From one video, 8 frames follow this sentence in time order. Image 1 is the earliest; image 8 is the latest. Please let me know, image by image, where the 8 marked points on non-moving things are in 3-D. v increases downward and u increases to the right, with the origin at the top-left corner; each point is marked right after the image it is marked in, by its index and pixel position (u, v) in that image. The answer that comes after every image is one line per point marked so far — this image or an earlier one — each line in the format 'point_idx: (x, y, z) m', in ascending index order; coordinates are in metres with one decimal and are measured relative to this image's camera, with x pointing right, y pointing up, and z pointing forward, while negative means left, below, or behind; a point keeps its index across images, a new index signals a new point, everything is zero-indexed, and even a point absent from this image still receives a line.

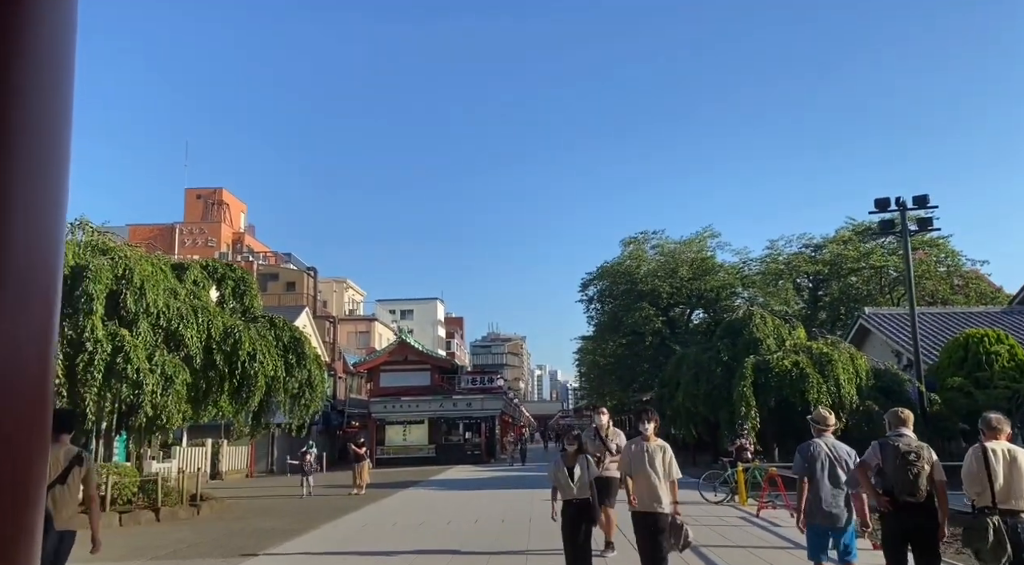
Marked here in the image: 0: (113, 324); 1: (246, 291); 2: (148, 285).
0: (-7.2, -0.7, +15.6) m
1: (-5.9, -0.2, +19.2) m
2: (-6.7, 0.0, +16.0) m
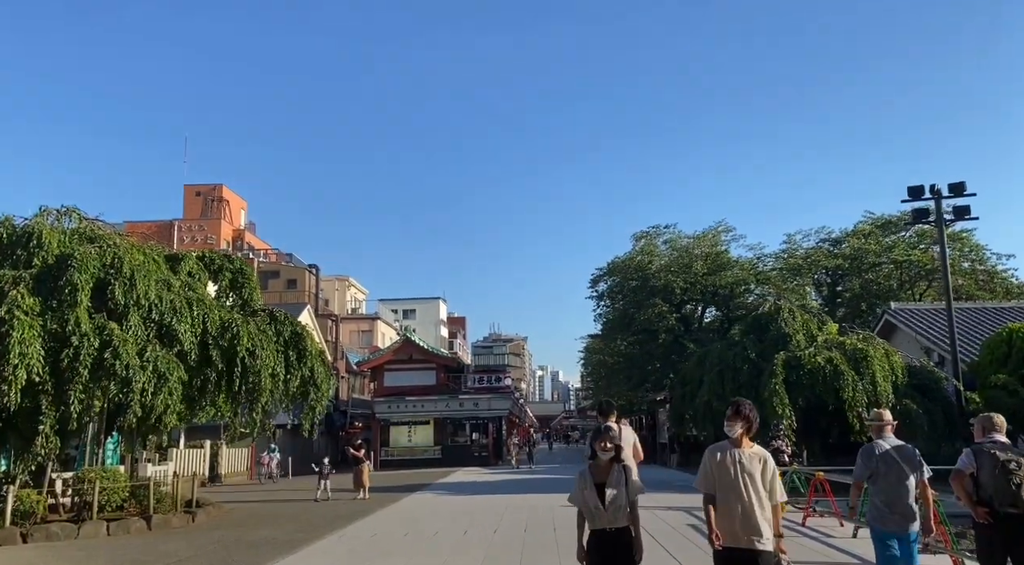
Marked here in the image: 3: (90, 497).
0: (-6.8, -0.6, +14.4) m
1: (-5.6, 0.0, +18.1) m
2: (-6.4, +0.1, +14.9) m
3: (-6.9, -3.5, +14.1) m
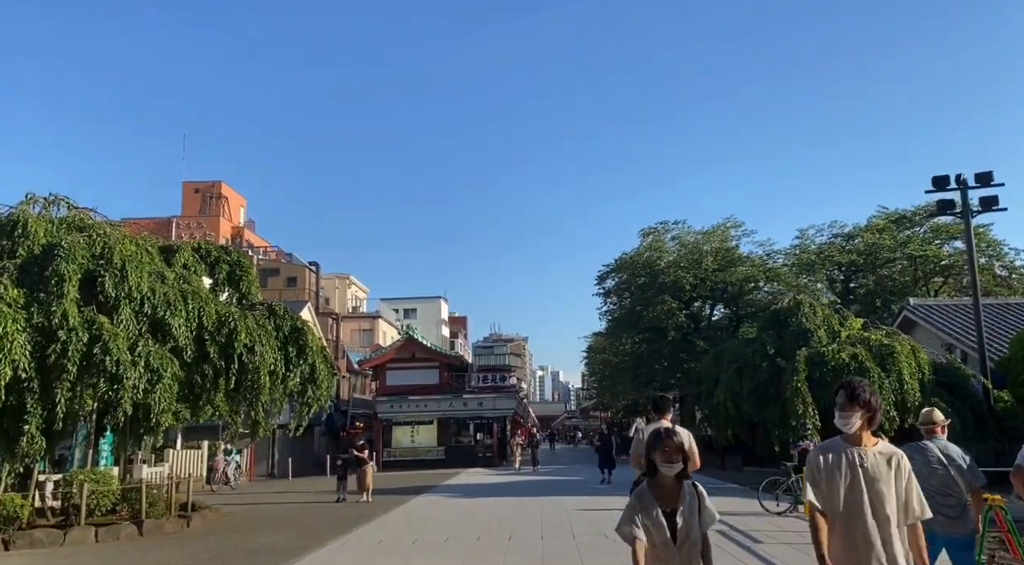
0: (-6.6, -0.4, +13.6) m
1: (-5.4, +0.1, +17.3) m
2: (-6.2, +0.3, +14.1) m
3: (-6.7, -3.3, +13.2) m
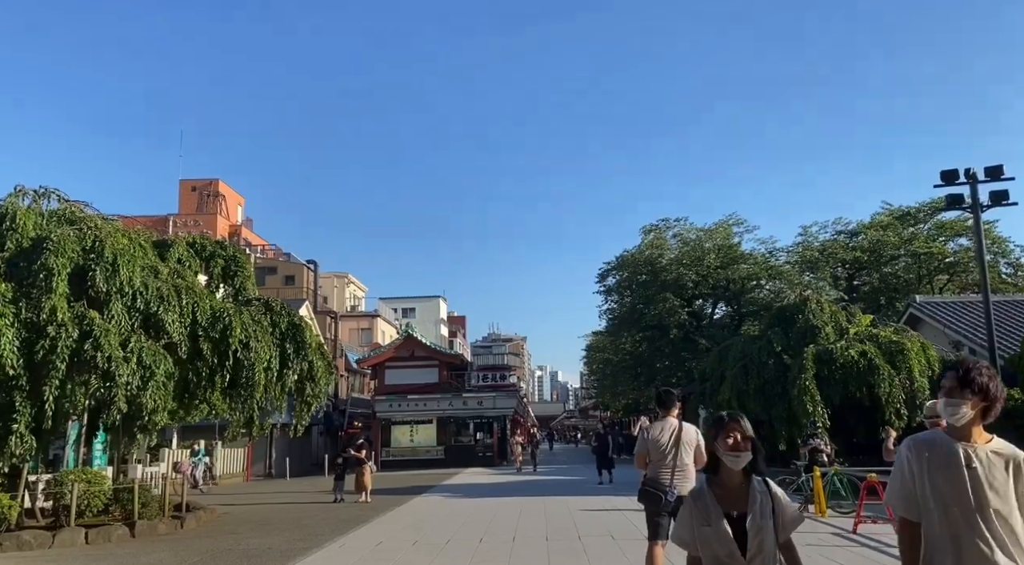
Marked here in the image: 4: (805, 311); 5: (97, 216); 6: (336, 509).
0: (-6.6, -0.4, +13.2) m
1: (-5.3, +0.2, +16.9) m
2: (-6.1, +0.3, +13.7) m
3: (-6.6, -3.3, +12.9) m
4: (+6.6, -0.6, +19.4) m
5: (-7.0, +1.1, +14.6) m
6: (-3.4, -4.4, +17.0) m
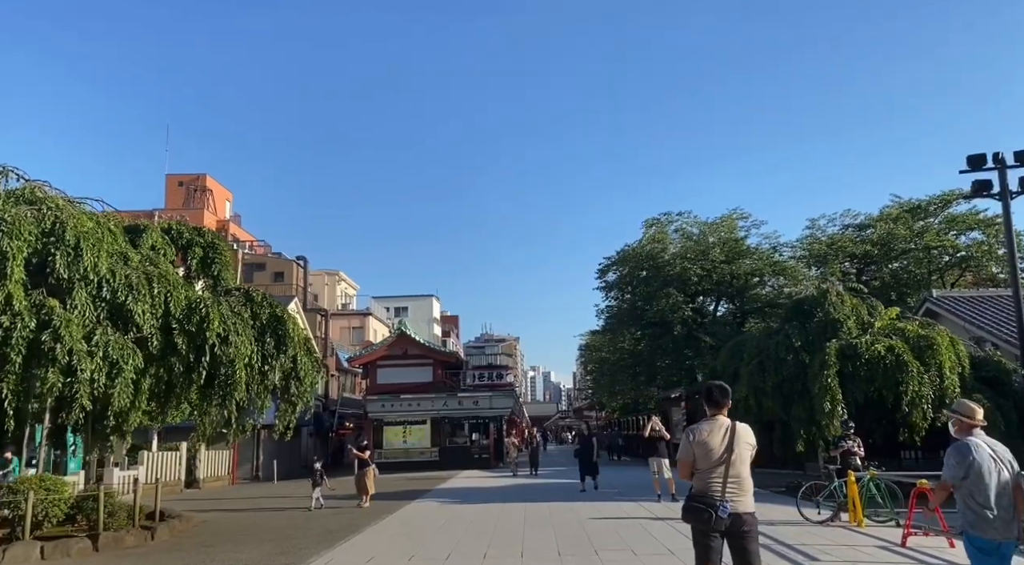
0: (-6.5, -0.2, +11.9) m
1: (-5.3, +0.4, +15.6) m
2: (-6.1, +0.5, +12.4) m
3: (-6.5, -3.1, +11.6) m
4: (+6.6, -0.4, +18.2) m
5: (-6.9, +1.3, +13.3) m
6: (-3.4, -4.3, +15.7) m
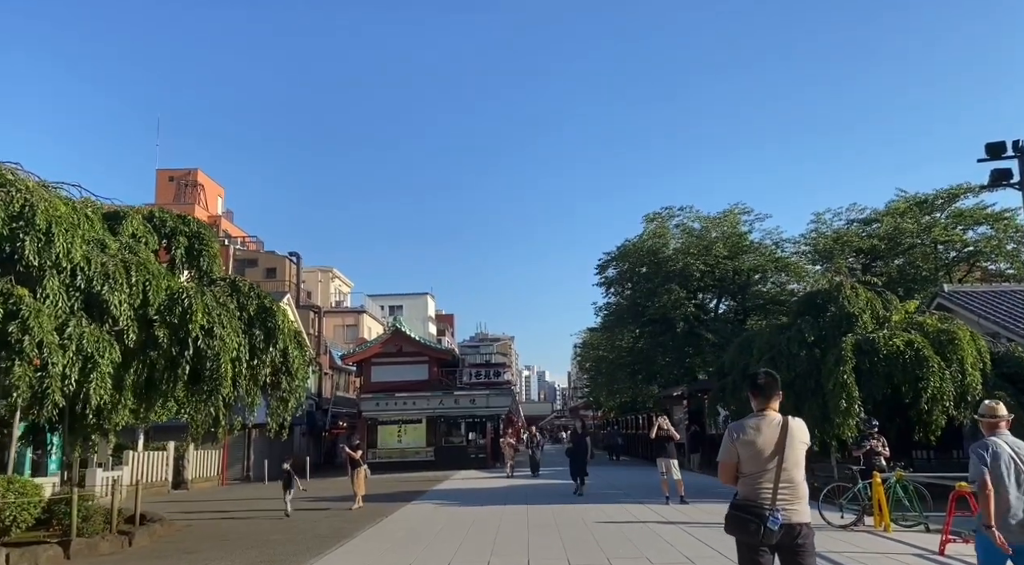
0: (-6.5, 0.0, +11.1) m
1: (-5.3, +0.5, +14.8) m
2: (-6.0, +0.7, +11.5) m
3: (-6.5, -2.9, +10.7) m
4: (+6.6, -0.3, +17.5) m
5: (-6.9, +1.5, +12.5) m
6: (-3.4, -4.1, +14.9) m
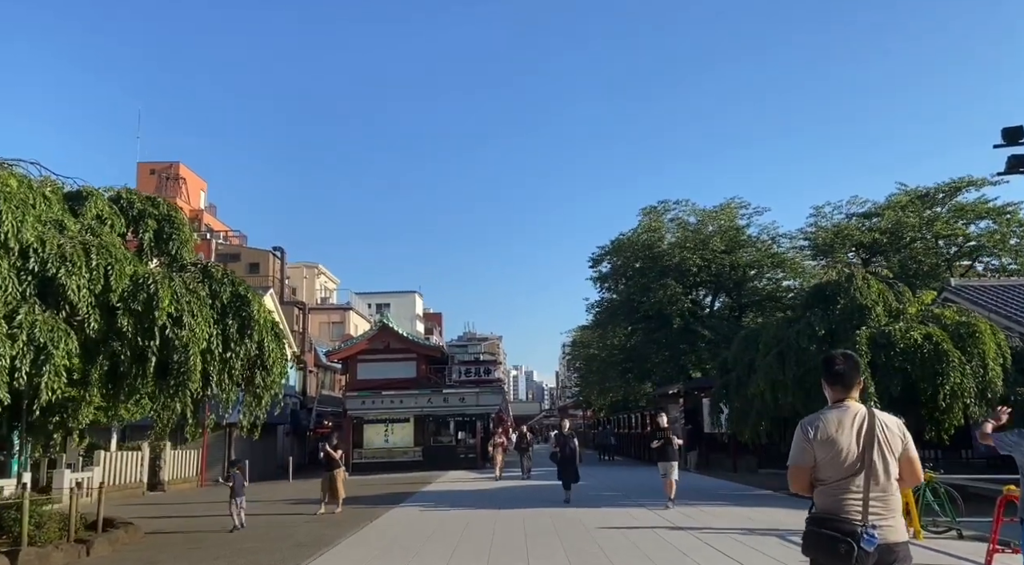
0: (-6.5, +0.2, +10.0) m
1: (-5.3, +0.8, +13.7) m
2: (-6.1, +0.9, +10.5) m
3: (-6.5, -2.7, +9.6) m
4: (+6.5, -0.1, +16.6) m
5: (-6.9, +1.7, +11.4) m
6: (-3.5, -3.9, +13.9) m
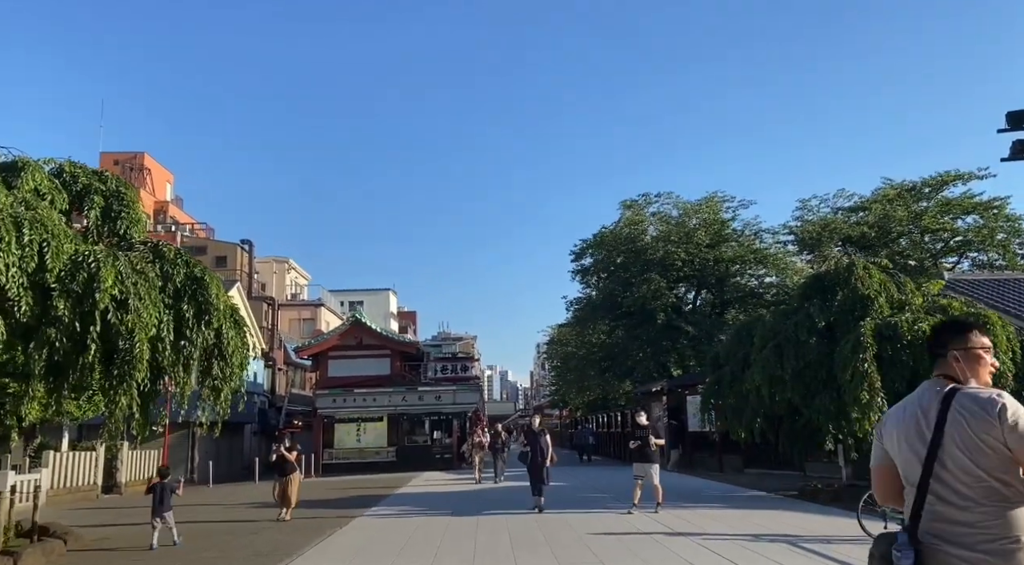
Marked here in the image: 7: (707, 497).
0: (-6.6, +0.5, +8.7) m
1: (-5.6, +1.0, +12.4) m
2: (-6.2, +1.2, +9.2) m
3: (-6.7, -2.4, +8.4) m
4: (+6.1, +0.1, +15.7) m
5: (-7.1, +1.9, +10.1) m
6: (-3.7, -3.6, +12.7) m
7: (+4.1, -4.5, +18.0) m
